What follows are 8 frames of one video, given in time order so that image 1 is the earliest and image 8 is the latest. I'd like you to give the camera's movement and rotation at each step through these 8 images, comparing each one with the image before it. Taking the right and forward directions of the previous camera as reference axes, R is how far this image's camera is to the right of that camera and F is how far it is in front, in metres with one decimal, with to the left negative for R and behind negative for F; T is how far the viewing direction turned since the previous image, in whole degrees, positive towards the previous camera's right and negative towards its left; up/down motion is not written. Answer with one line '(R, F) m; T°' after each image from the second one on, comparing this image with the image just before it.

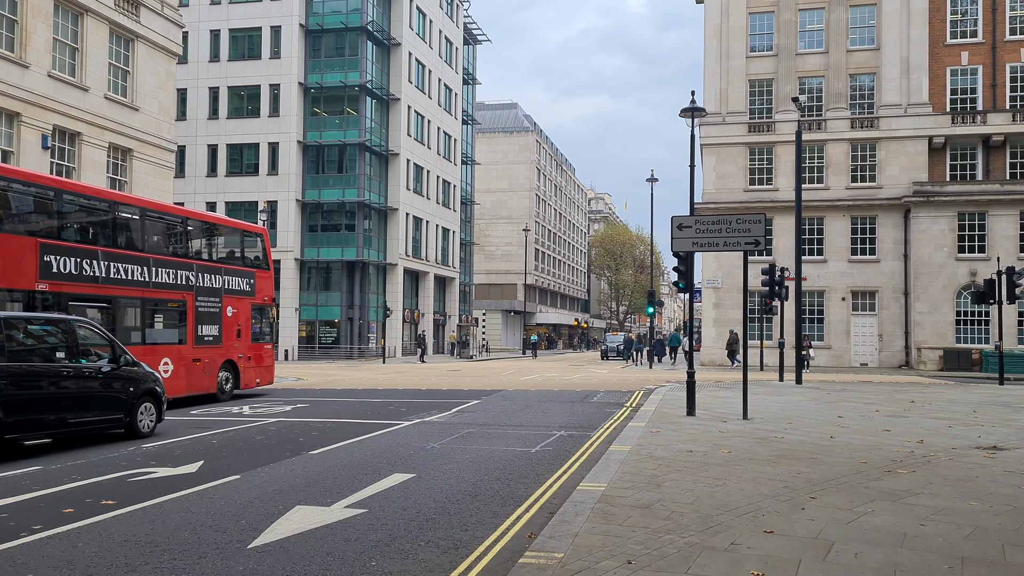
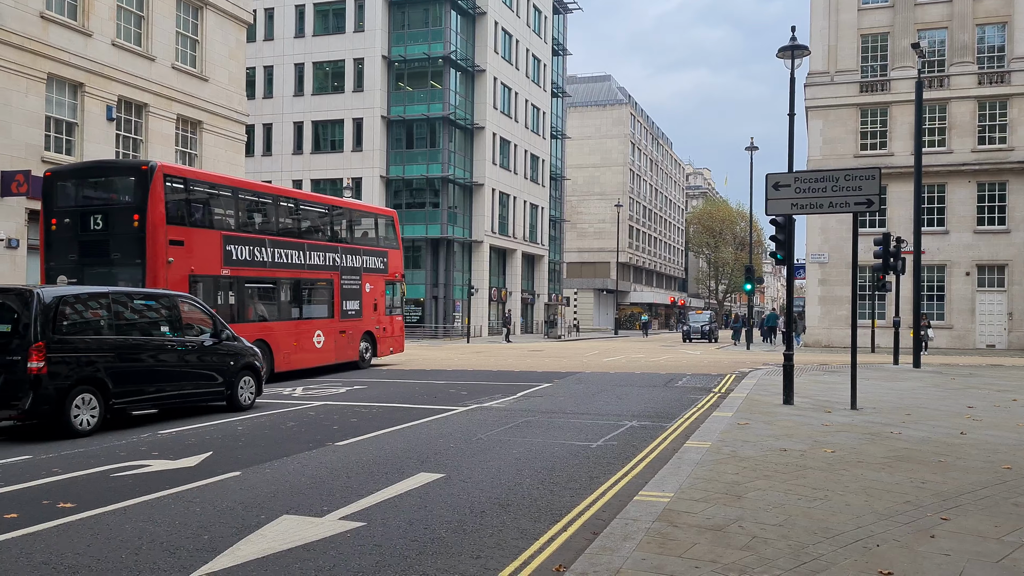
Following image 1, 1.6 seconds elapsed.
(+0.5, +1.8) m; -7°
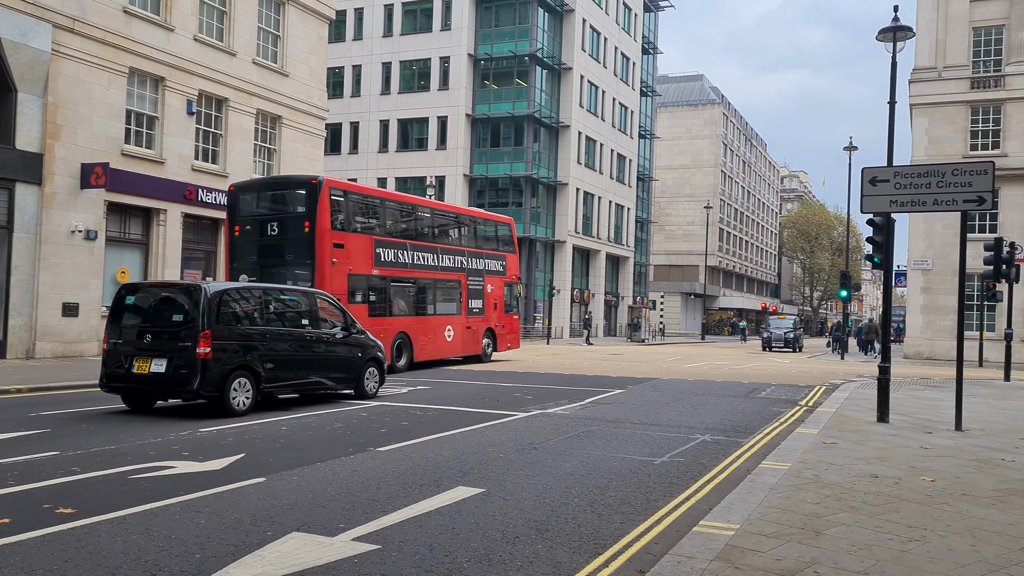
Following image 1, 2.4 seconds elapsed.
(+0.3, +0.8) m; -6°
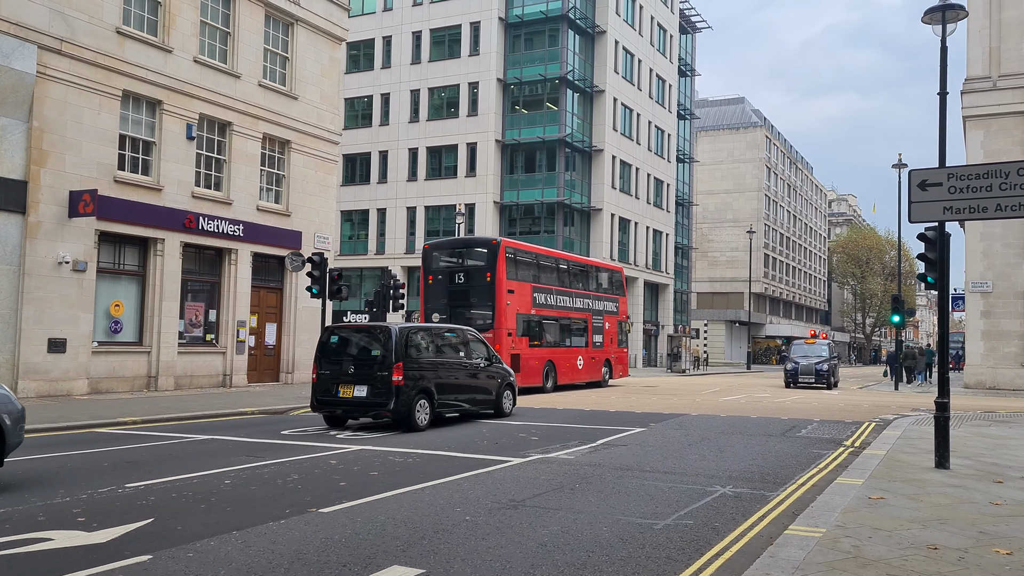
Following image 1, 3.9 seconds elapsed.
(+0.7, +1.6) m; -3°
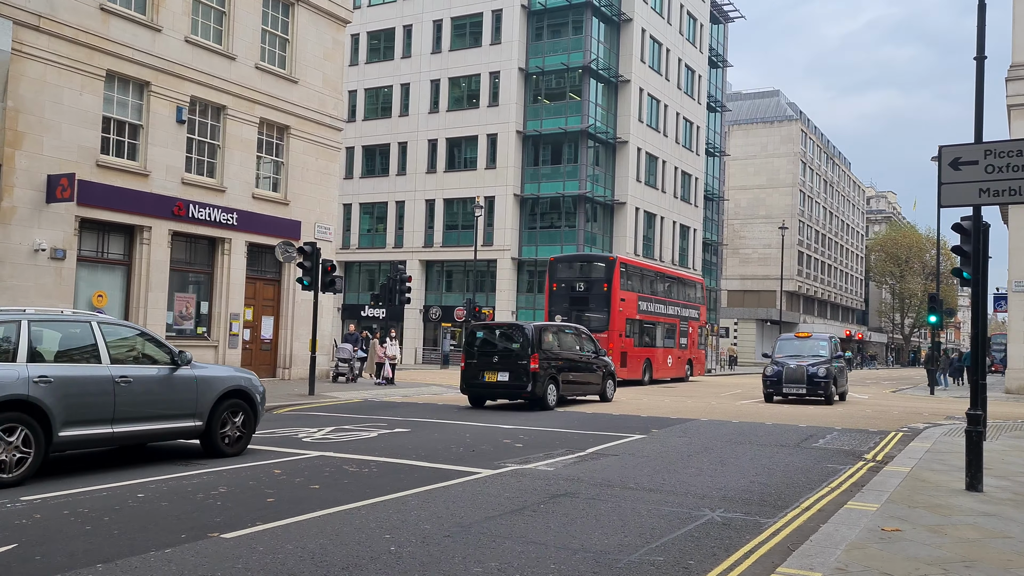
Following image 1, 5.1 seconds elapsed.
(+0.7, +1.2) m; -2°
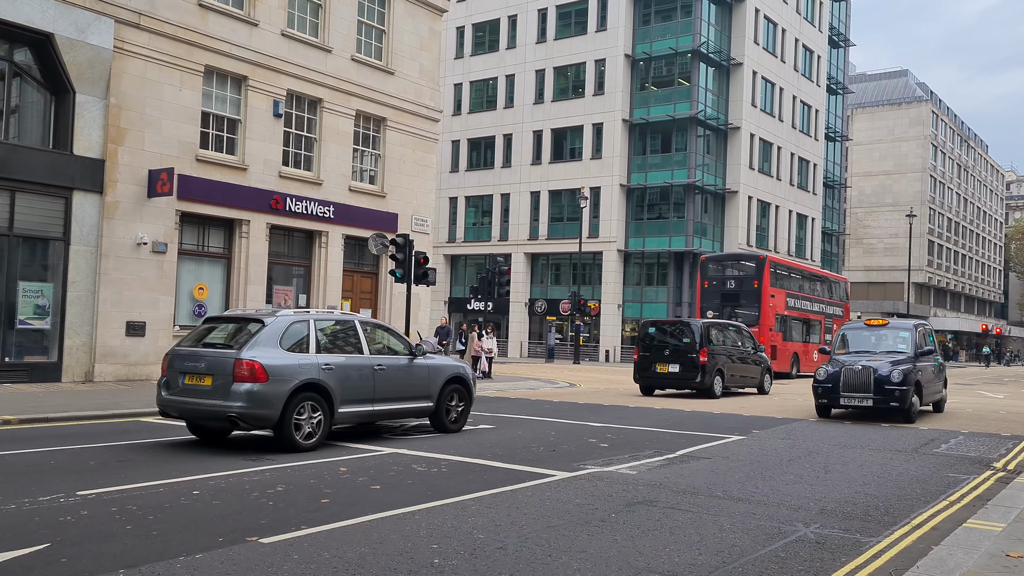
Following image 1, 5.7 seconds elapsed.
(+0.4, +0.7) m; -8°
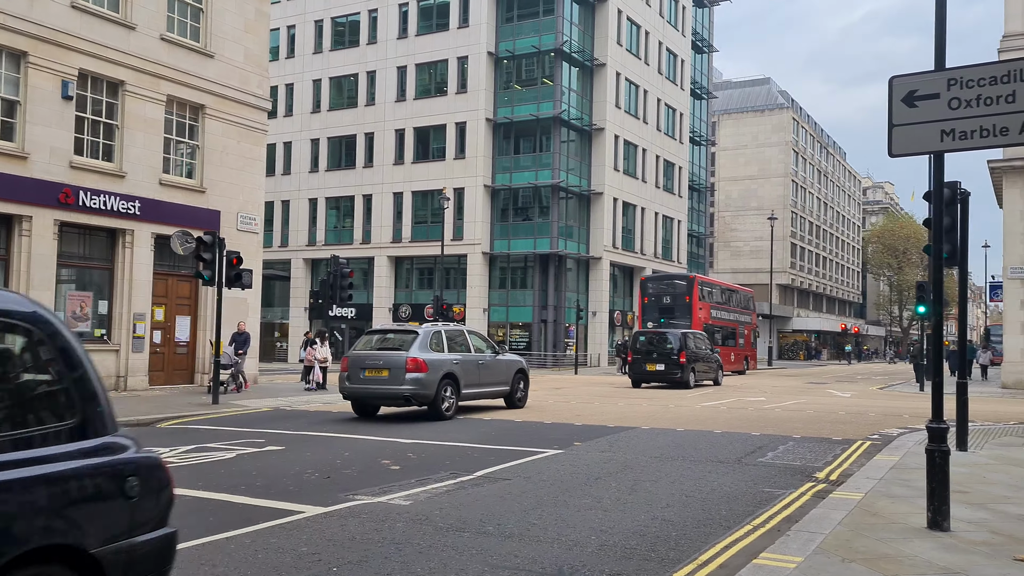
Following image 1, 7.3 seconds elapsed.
(+1.3, +1.4) m; +8°
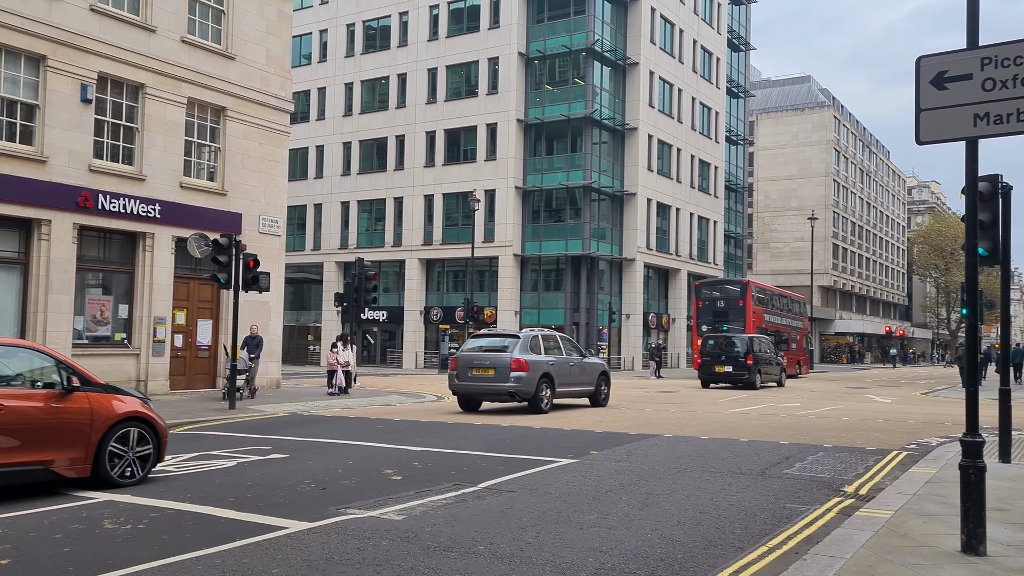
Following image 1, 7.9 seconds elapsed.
(+0.4, +0.5) m; -3°
